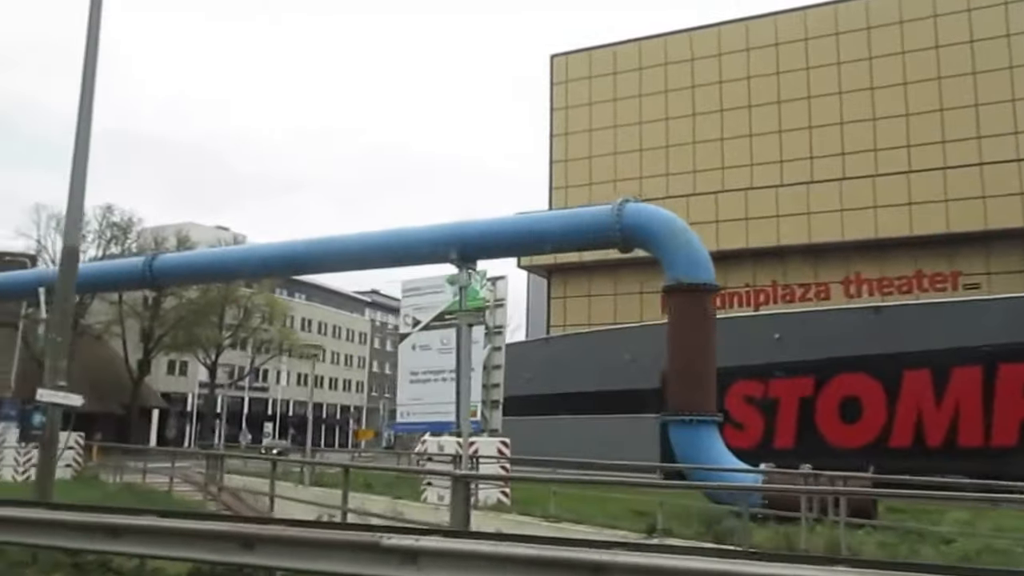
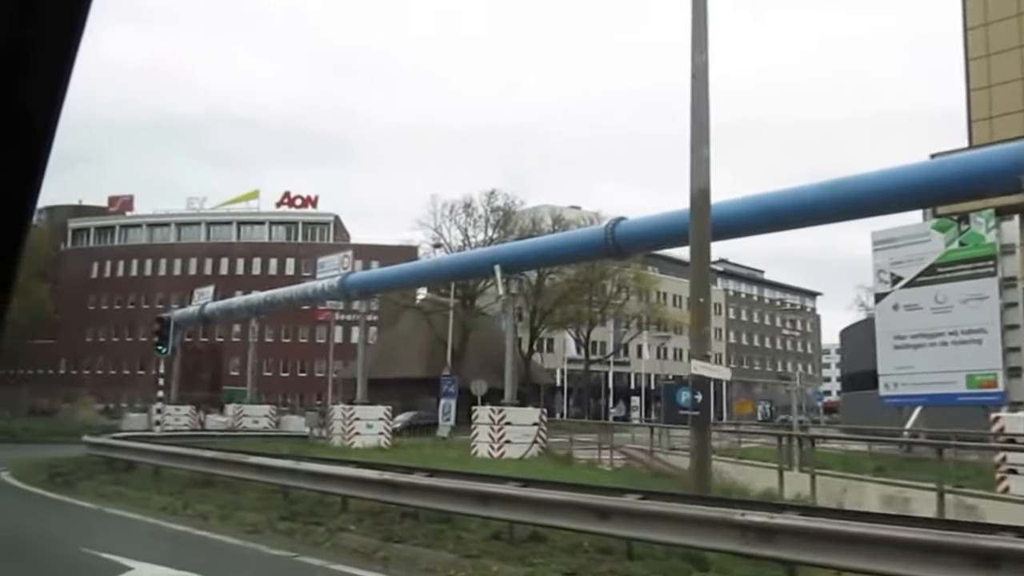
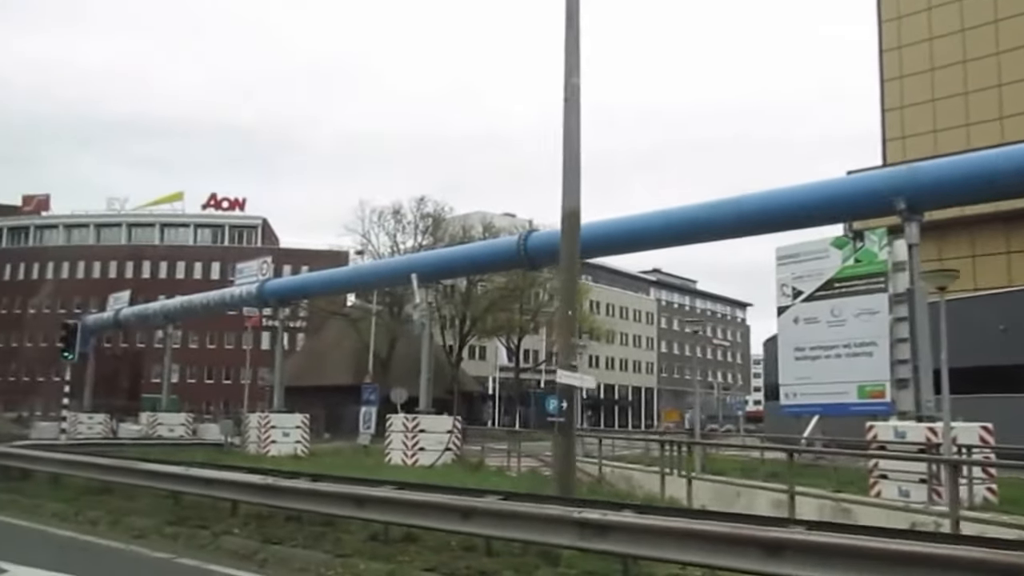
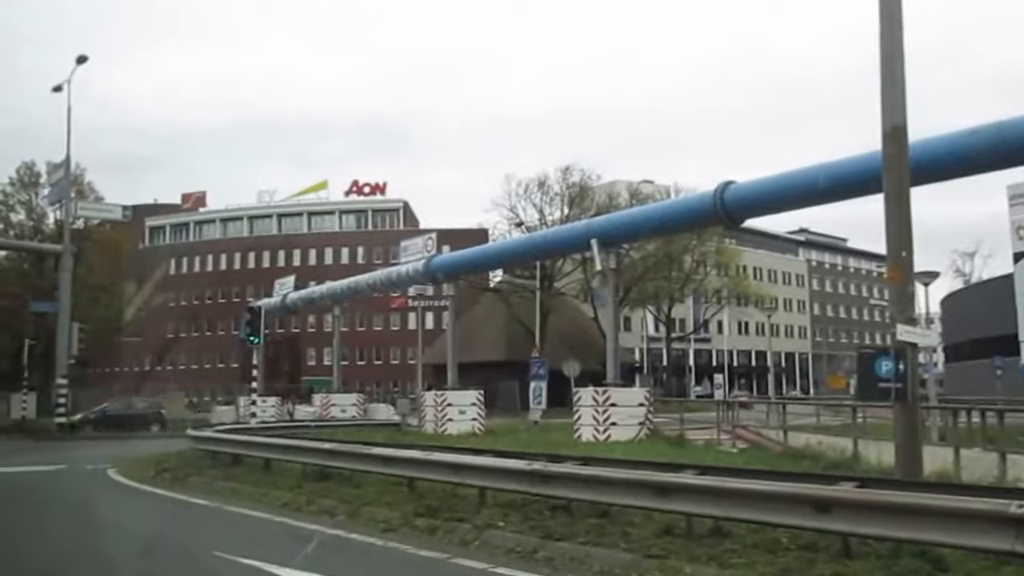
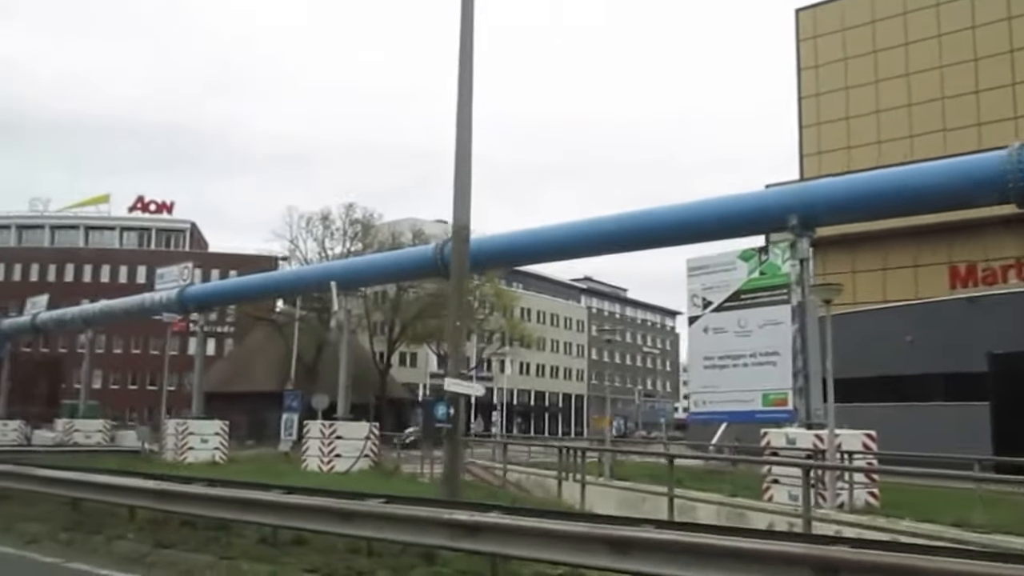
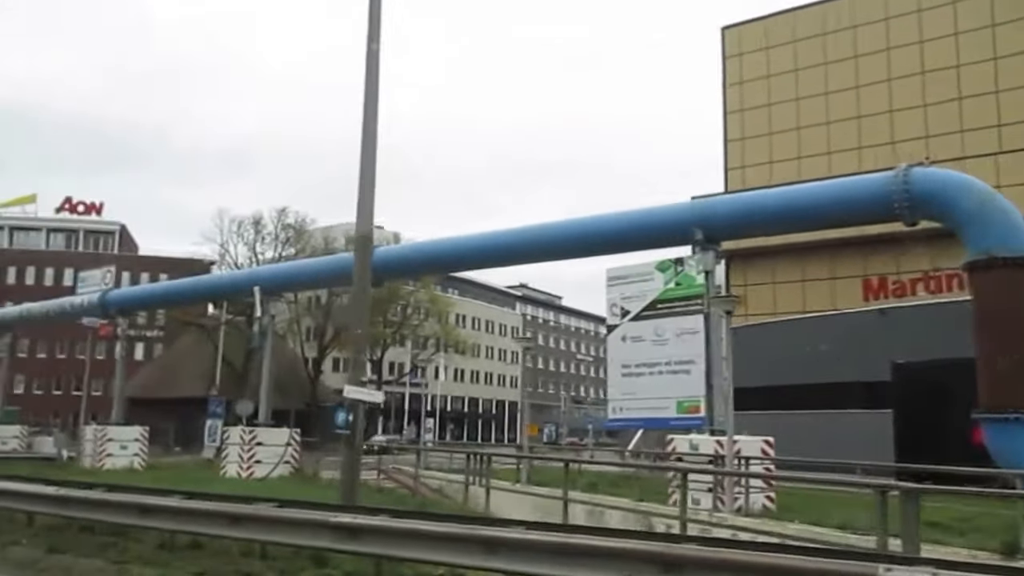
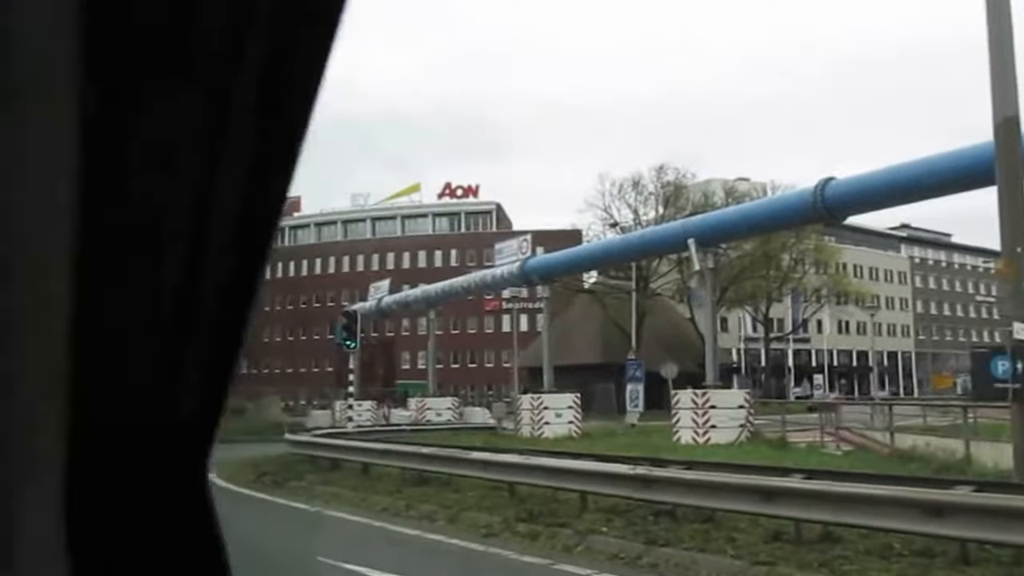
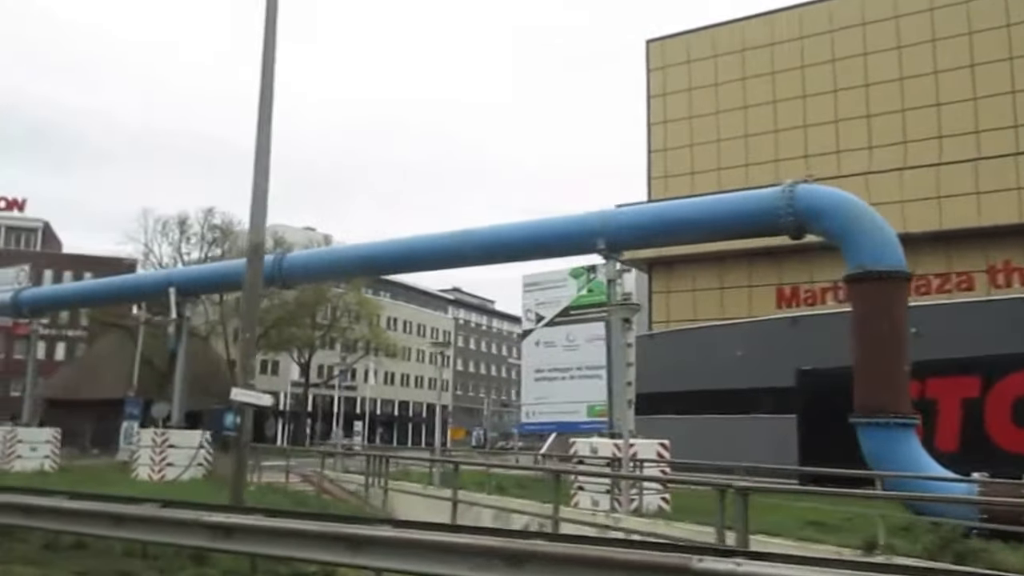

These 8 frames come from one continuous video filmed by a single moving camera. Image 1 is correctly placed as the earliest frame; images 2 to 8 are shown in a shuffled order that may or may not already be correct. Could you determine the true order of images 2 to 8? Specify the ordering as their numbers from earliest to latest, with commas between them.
8, 6, 5, 3, 2, 4, 7
